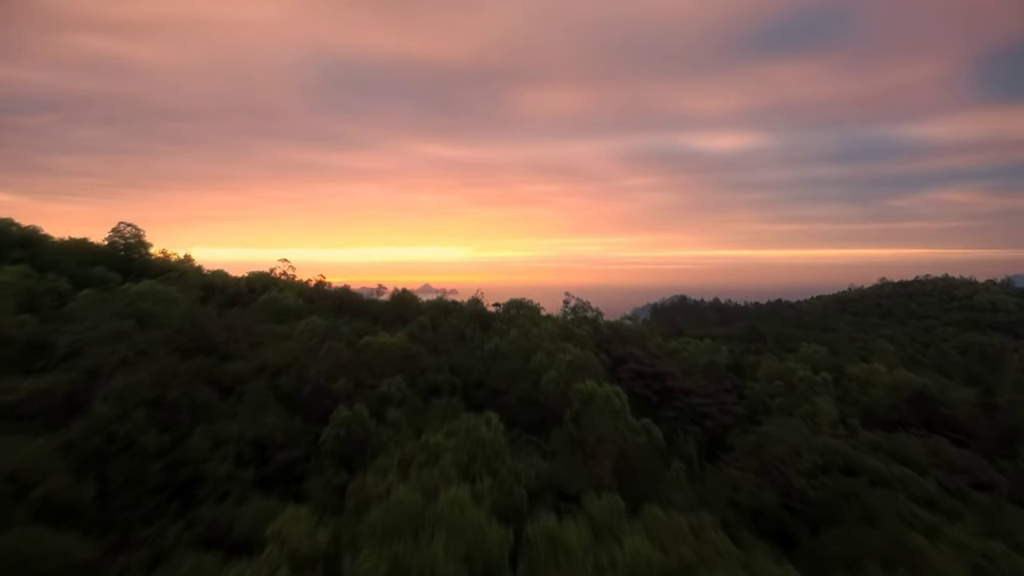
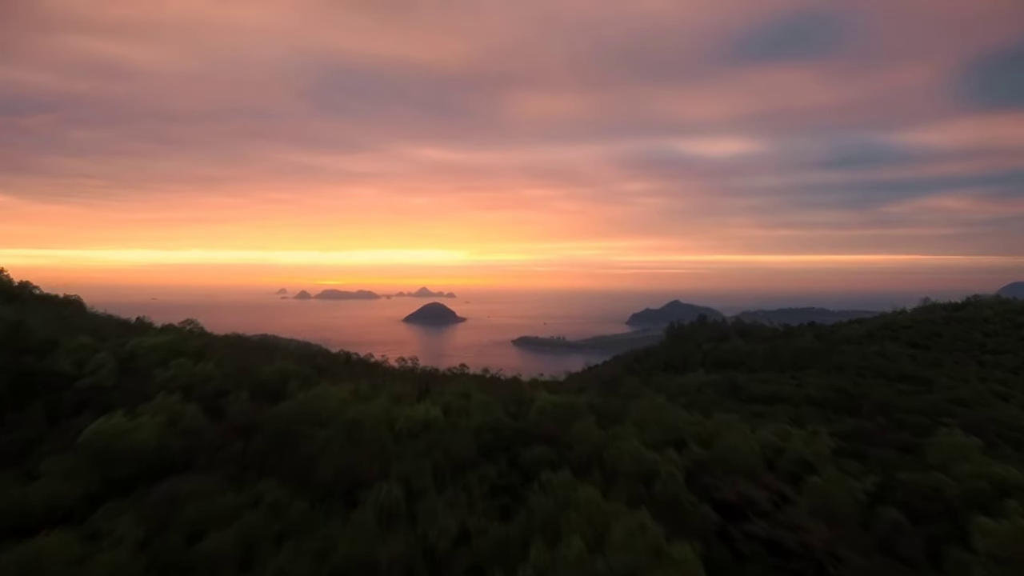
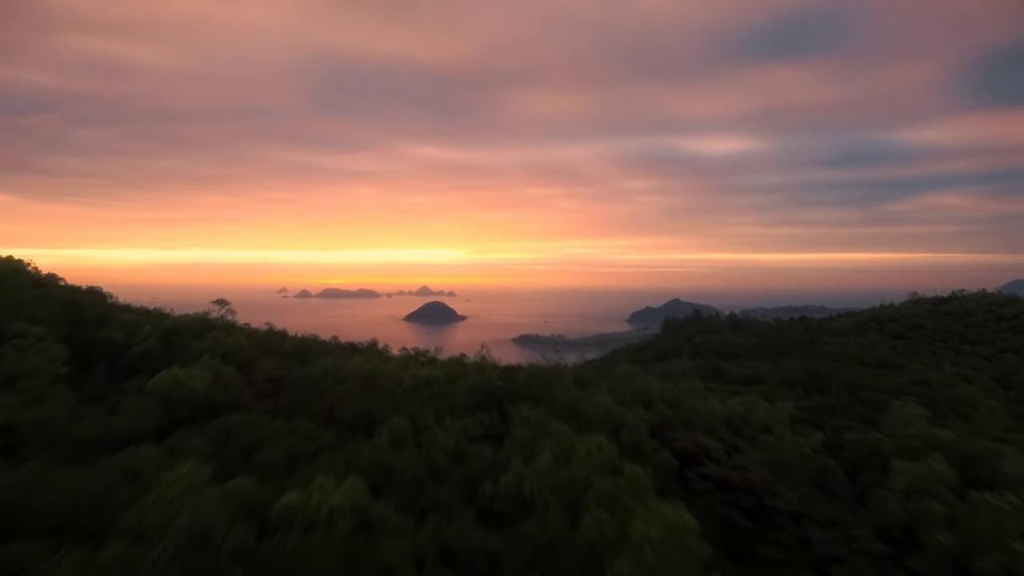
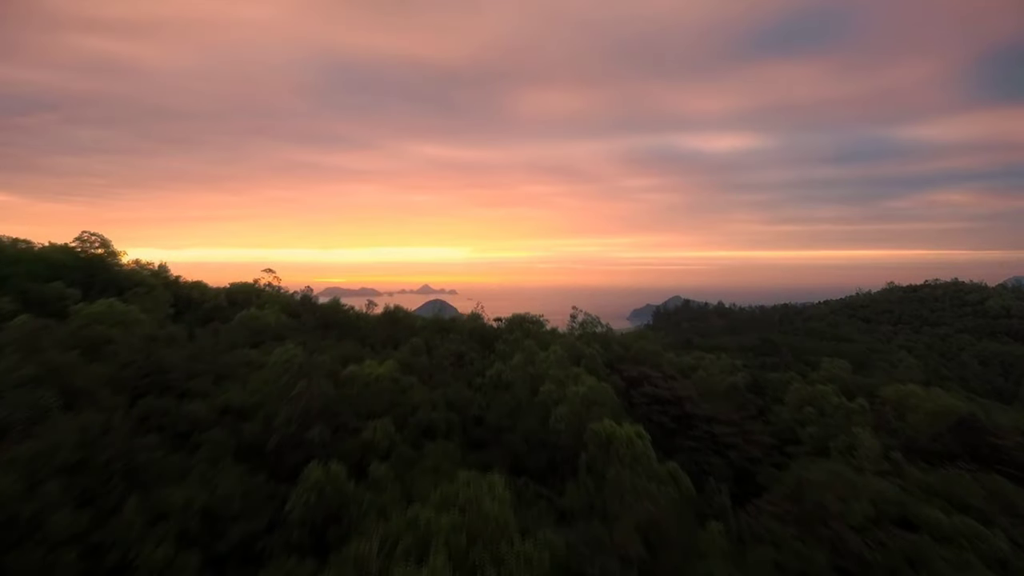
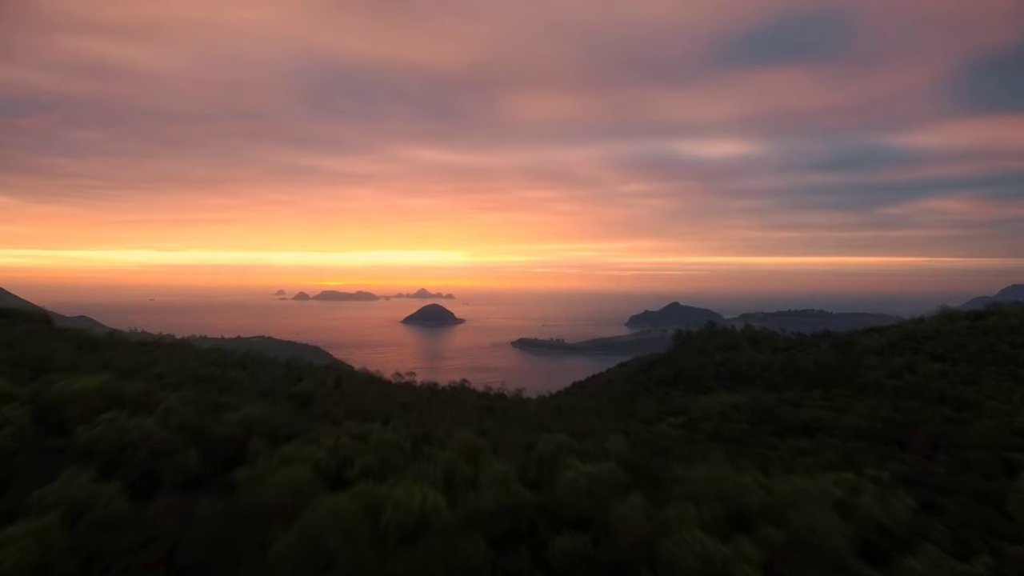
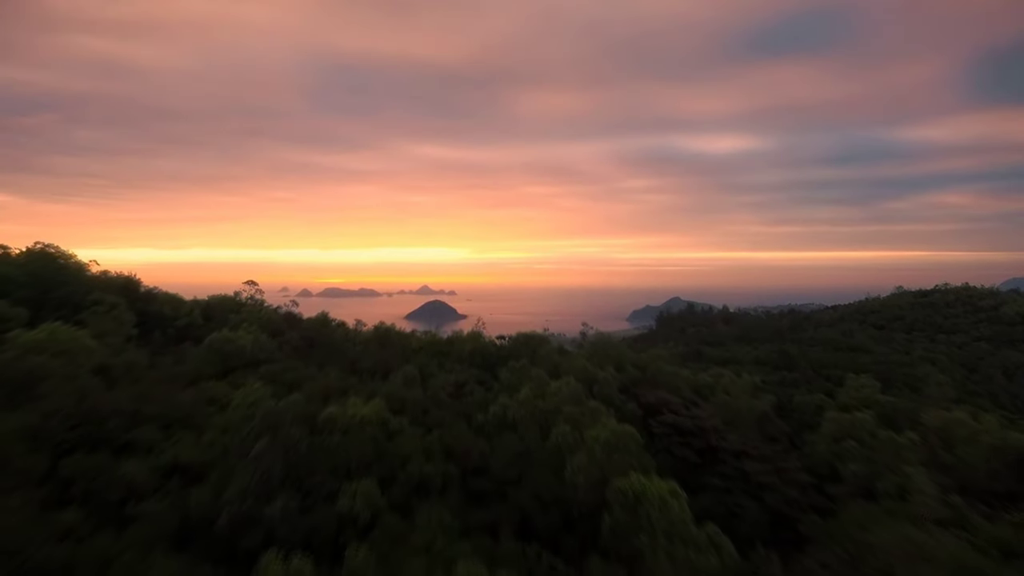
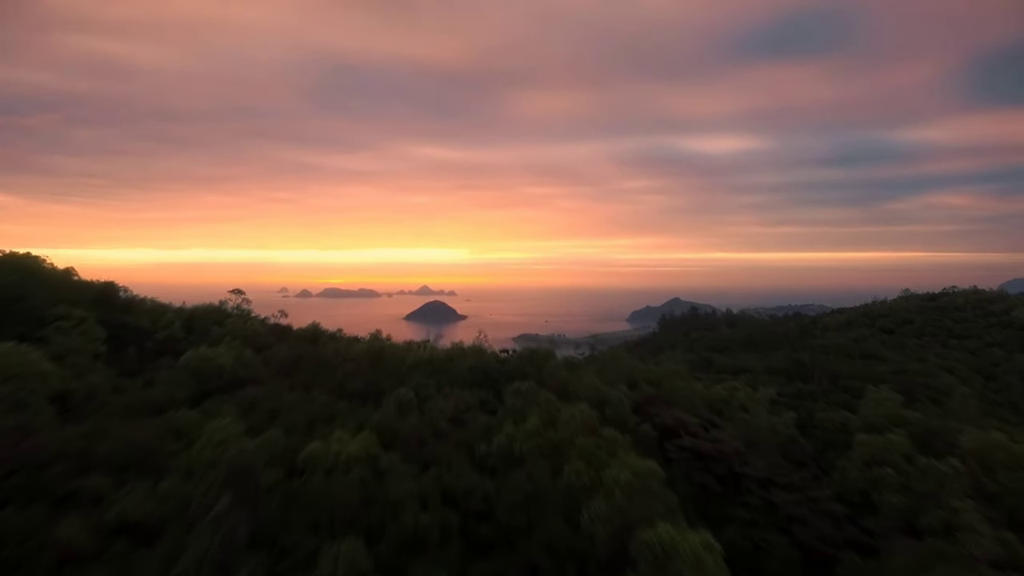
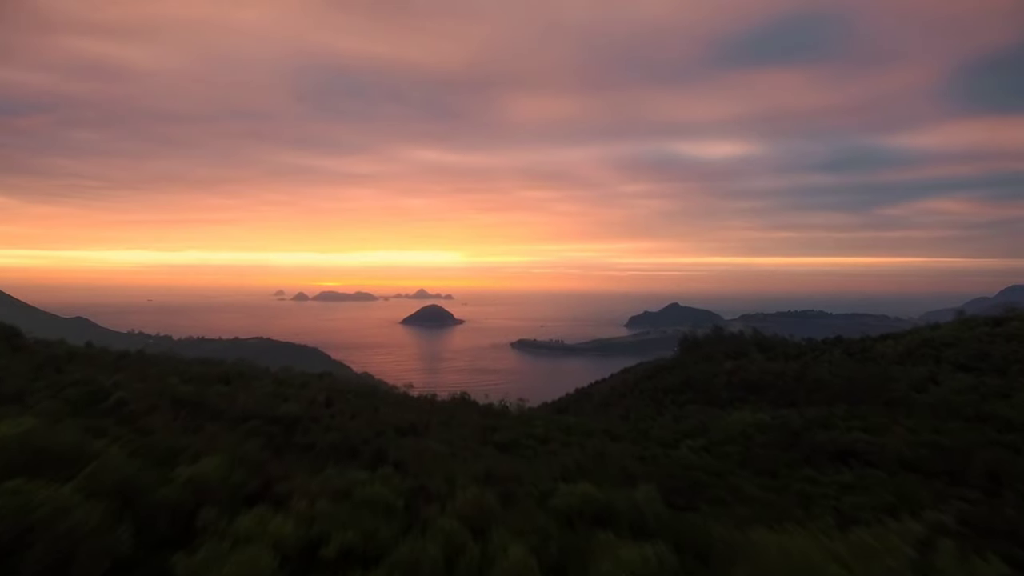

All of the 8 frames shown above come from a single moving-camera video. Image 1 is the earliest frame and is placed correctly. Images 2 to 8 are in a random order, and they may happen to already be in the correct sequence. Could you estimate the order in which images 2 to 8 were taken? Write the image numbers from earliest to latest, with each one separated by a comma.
4, 6, 7, 3, 2, 5, 8
